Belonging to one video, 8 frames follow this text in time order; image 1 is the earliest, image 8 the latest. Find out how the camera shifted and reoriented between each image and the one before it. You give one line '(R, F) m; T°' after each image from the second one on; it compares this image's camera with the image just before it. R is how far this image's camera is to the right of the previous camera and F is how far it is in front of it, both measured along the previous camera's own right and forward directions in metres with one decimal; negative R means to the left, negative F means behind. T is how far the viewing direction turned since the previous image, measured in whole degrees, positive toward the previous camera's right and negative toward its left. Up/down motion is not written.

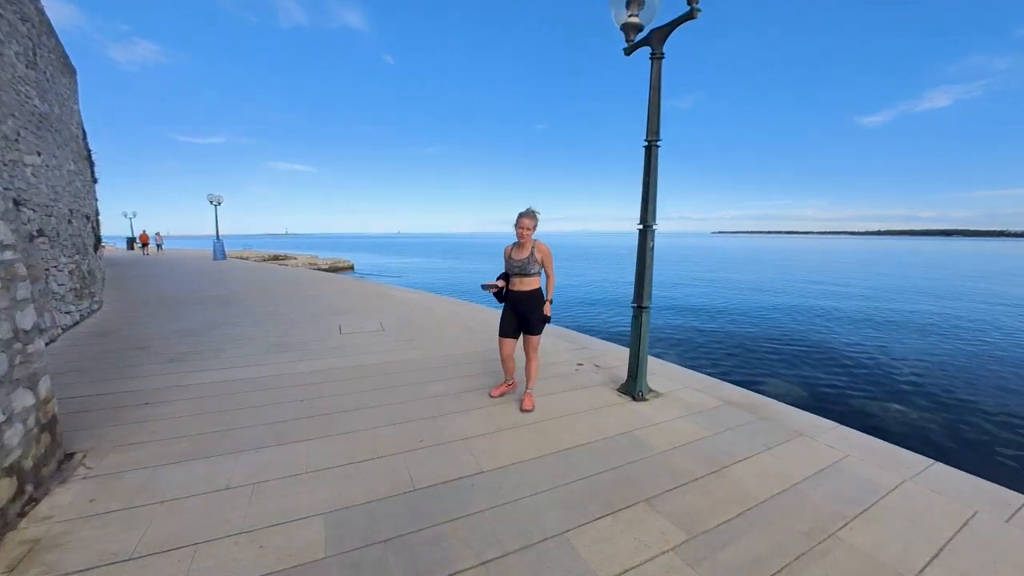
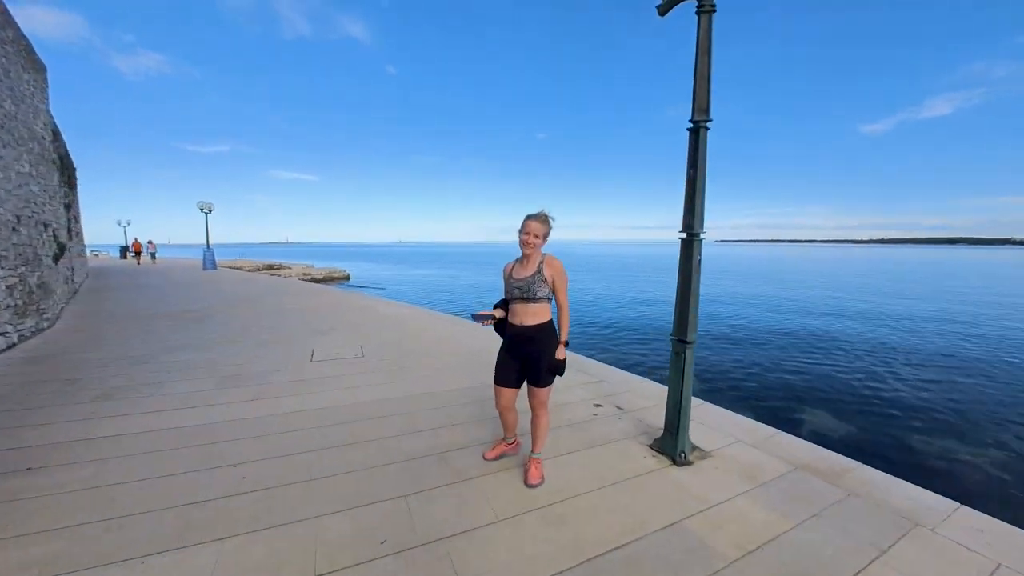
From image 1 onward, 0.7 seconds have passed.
(0.0, +1.0) m; 0°
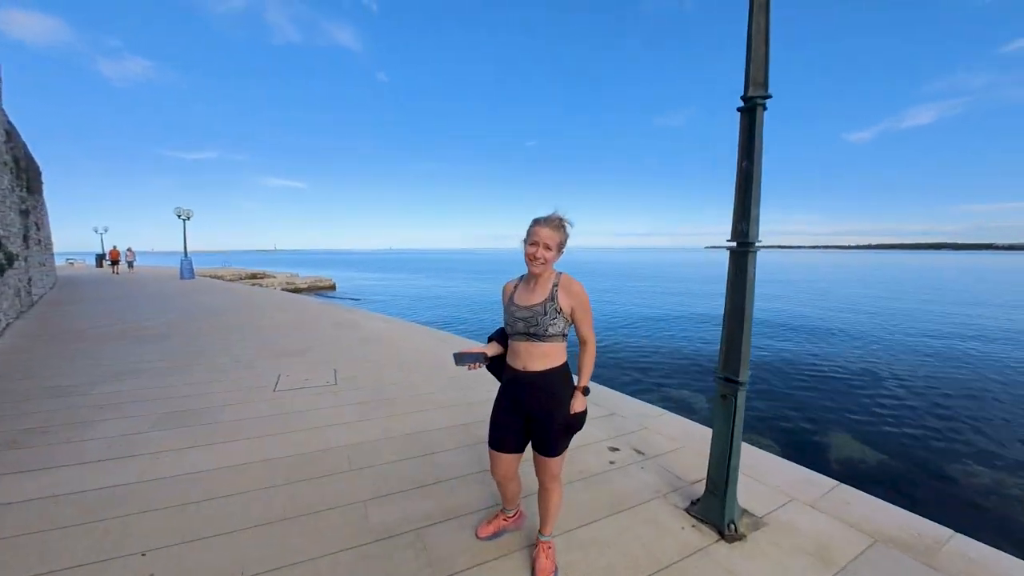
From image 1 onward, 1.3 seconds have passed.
(0.0, +0.8) m; +1°
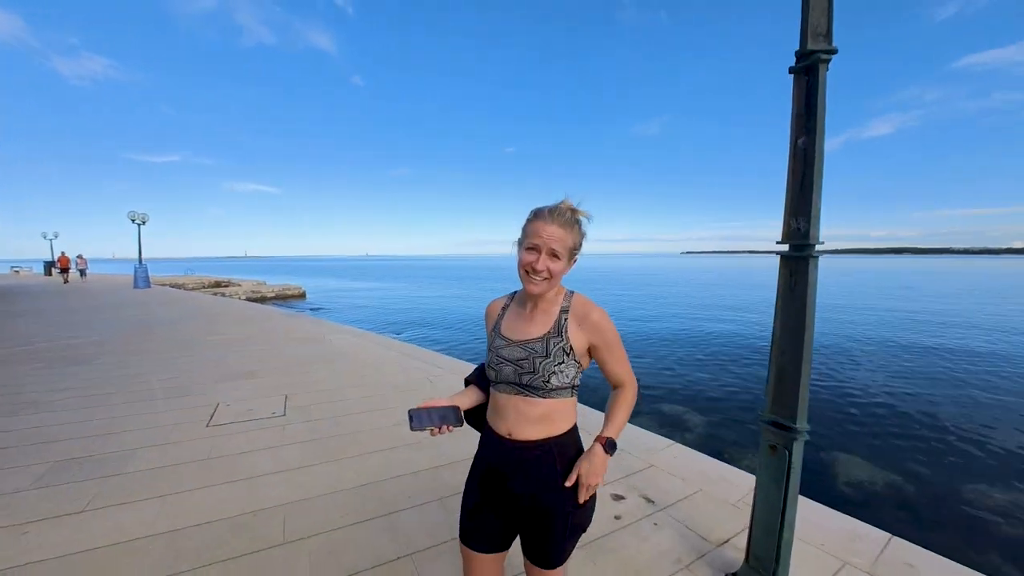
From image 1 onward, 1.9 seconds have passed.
(0.0, +0.7) m; +3°
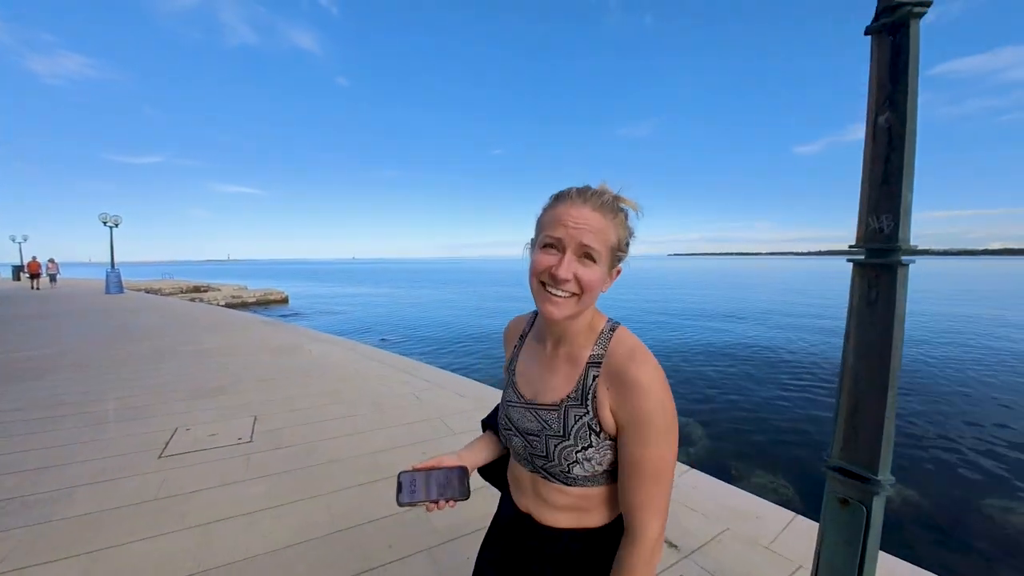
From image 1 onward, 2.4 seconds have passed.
(-0.1, +0.4) m; +1°
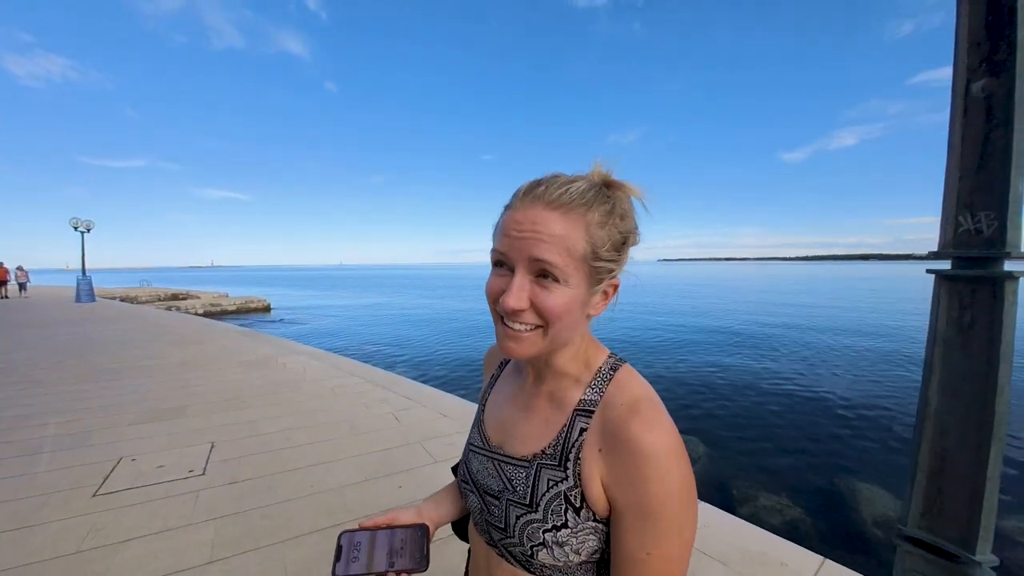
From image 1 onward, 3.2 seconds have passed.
(0.0, +0.4) m; +1°
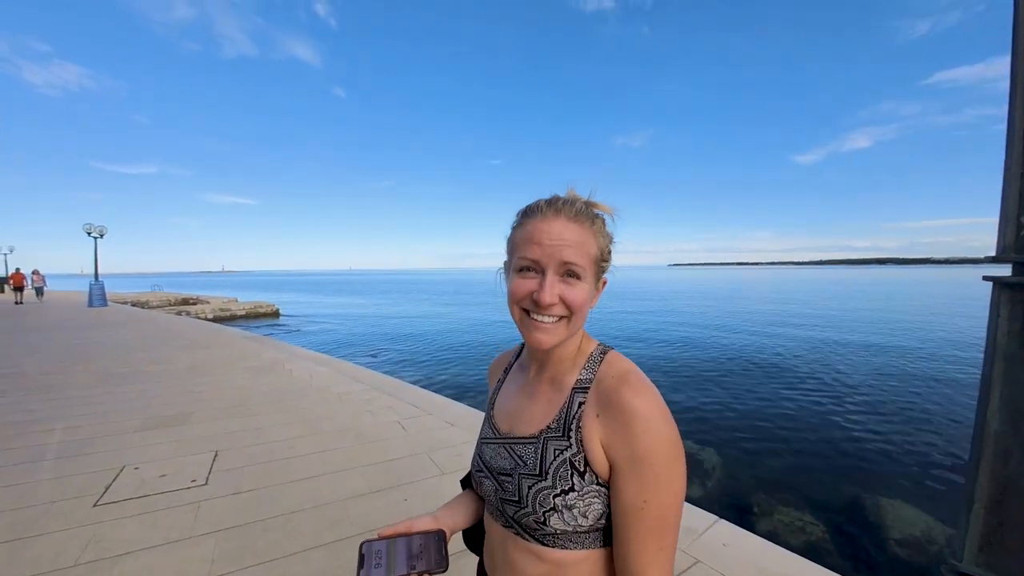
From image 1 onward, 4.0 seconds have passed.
(0.0, +0.1) m; -1°
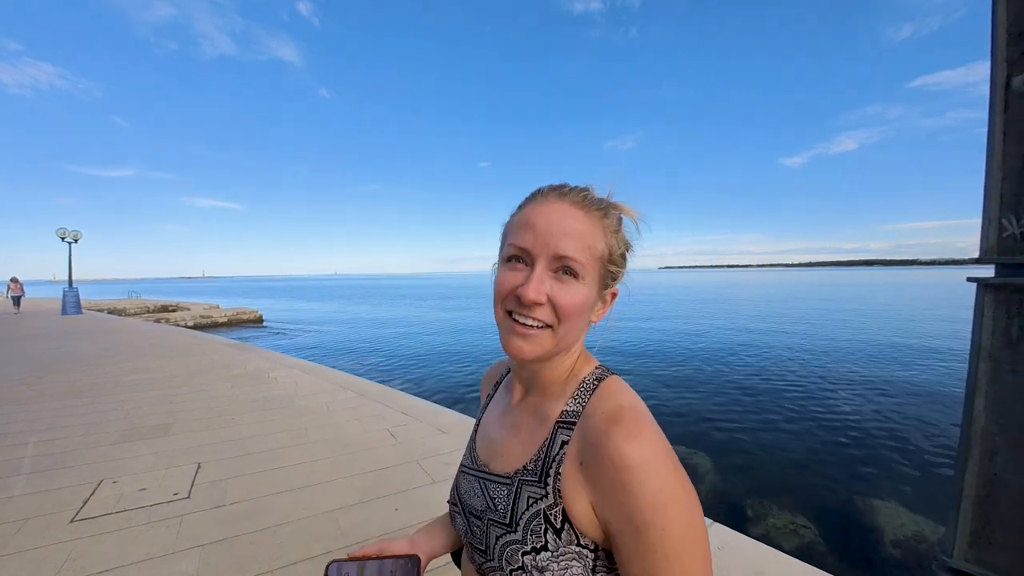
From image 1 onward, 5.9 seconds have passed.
(0.0, 0.0) m; +2°
